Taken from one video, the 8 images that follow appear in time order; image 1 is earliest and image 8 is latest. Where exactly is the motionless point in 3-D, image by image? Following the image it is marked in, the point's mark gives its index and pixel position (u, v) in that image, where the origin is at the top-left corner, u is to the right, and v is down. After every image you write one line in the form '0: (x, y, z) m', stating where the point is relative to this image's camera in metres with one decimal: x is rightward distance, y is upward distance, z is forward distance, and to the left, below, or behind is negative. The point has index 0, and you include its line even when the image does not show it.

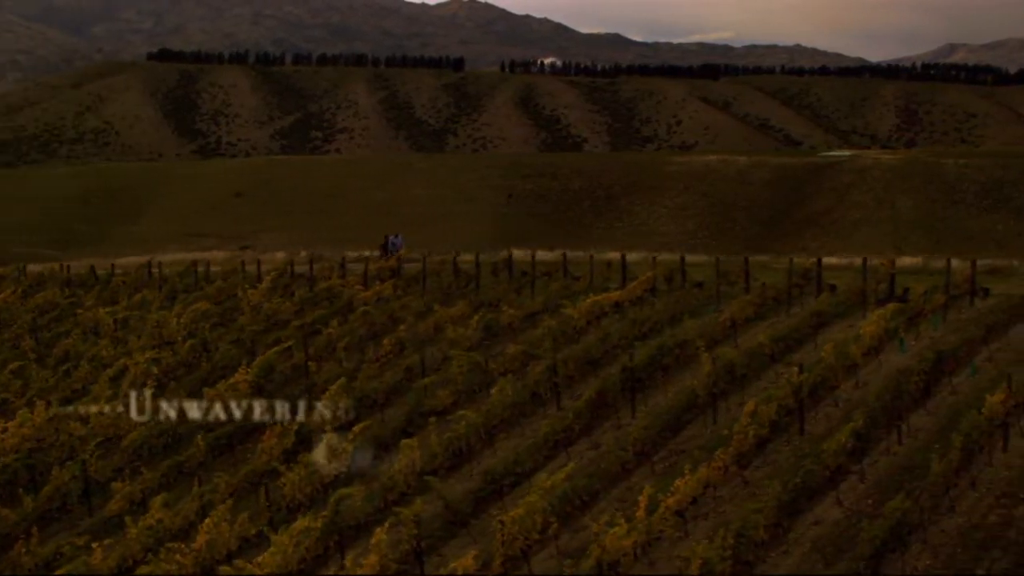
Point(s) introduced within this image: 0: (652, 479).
0: (+1.8, -2.1, +18.6) m
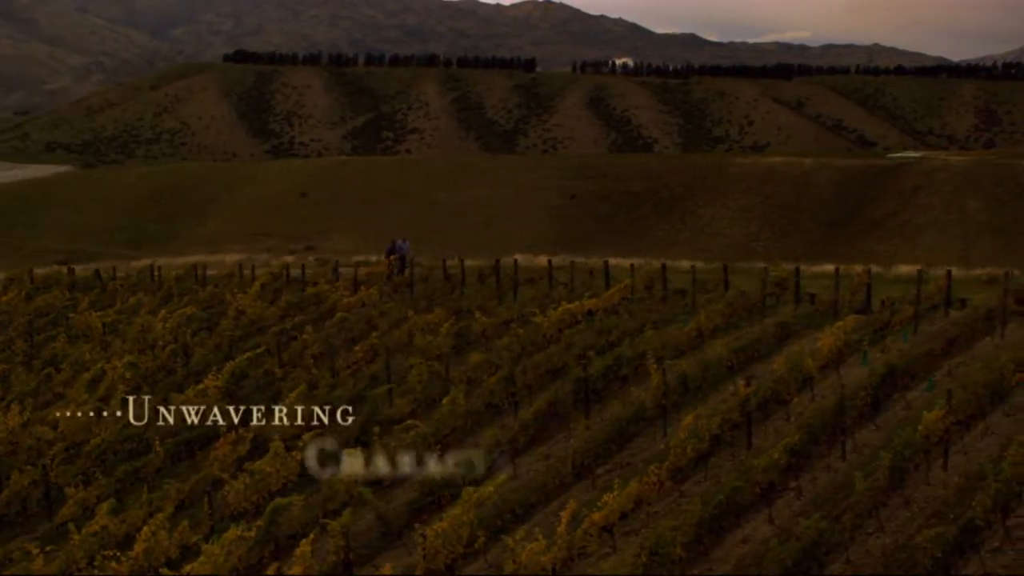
0: (+1.0, -2.2, +18.4) m
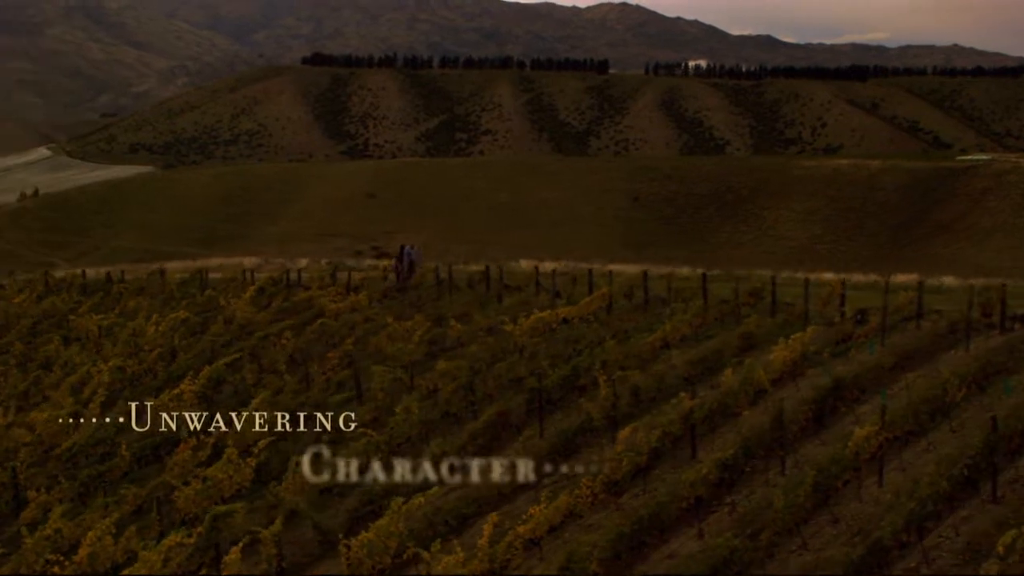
0: (+0.2, -2.4, +18.5) m
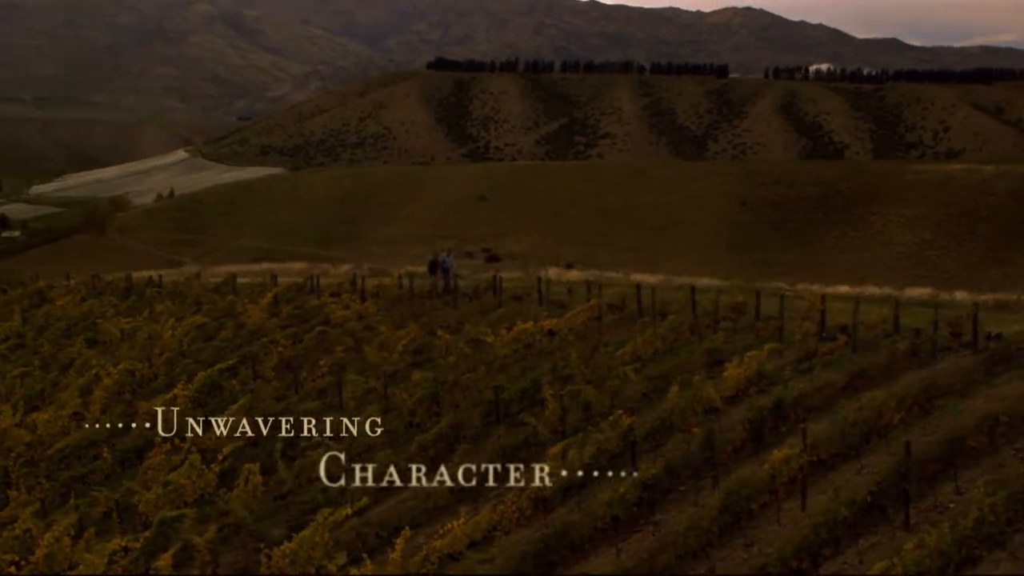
0: (-0.6, -2.5, +18.7) m
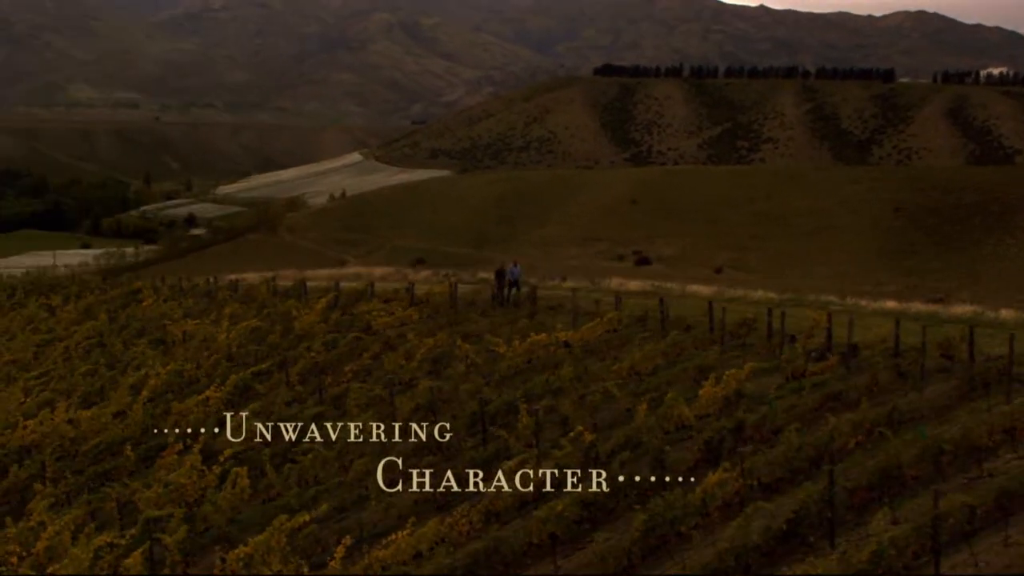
0: (-1.2, -2.7, +19.0) m
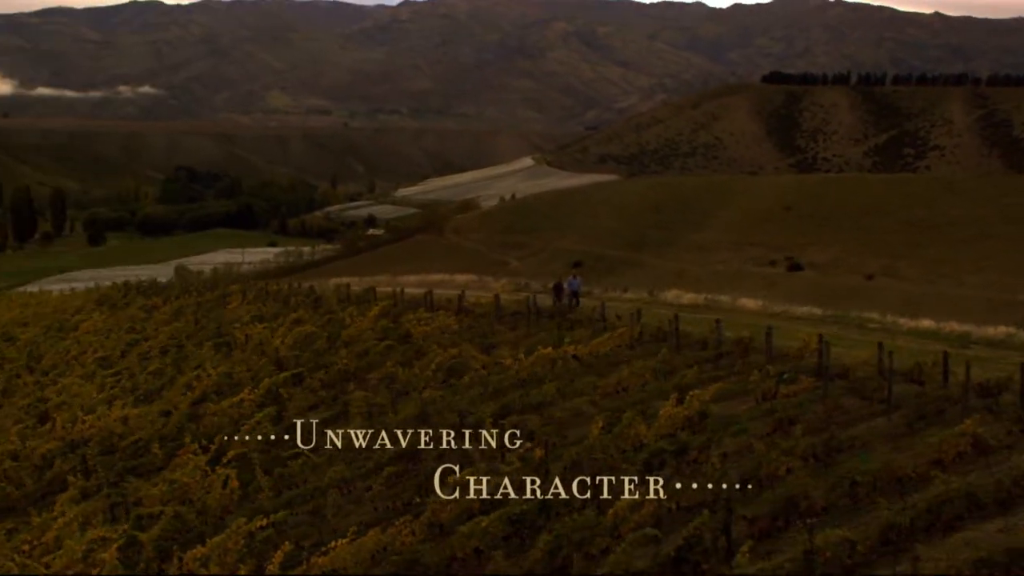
0: (-1.9, -2.9, +19.7) m
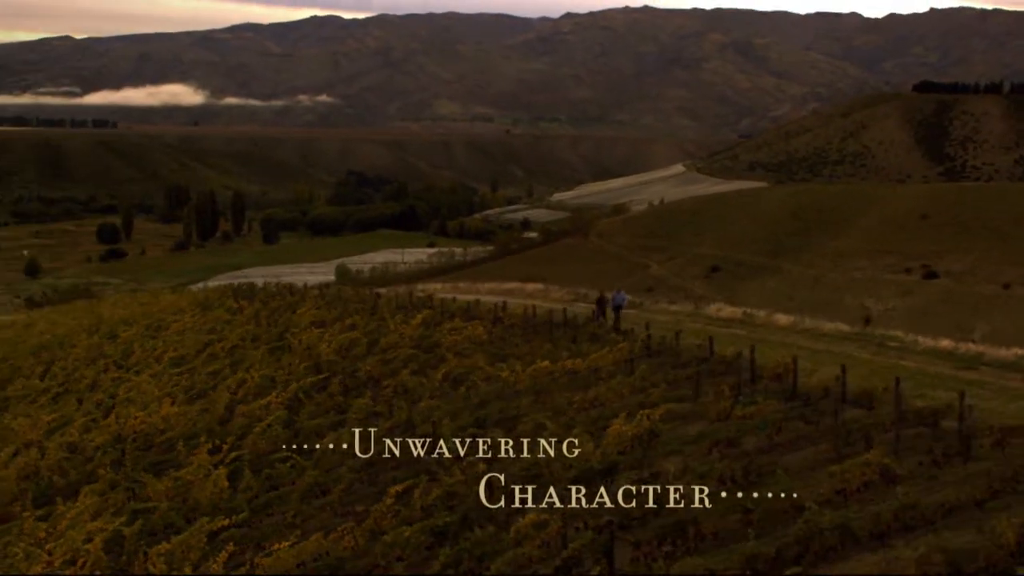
0: (-2.6, -3.0, +20.7) m
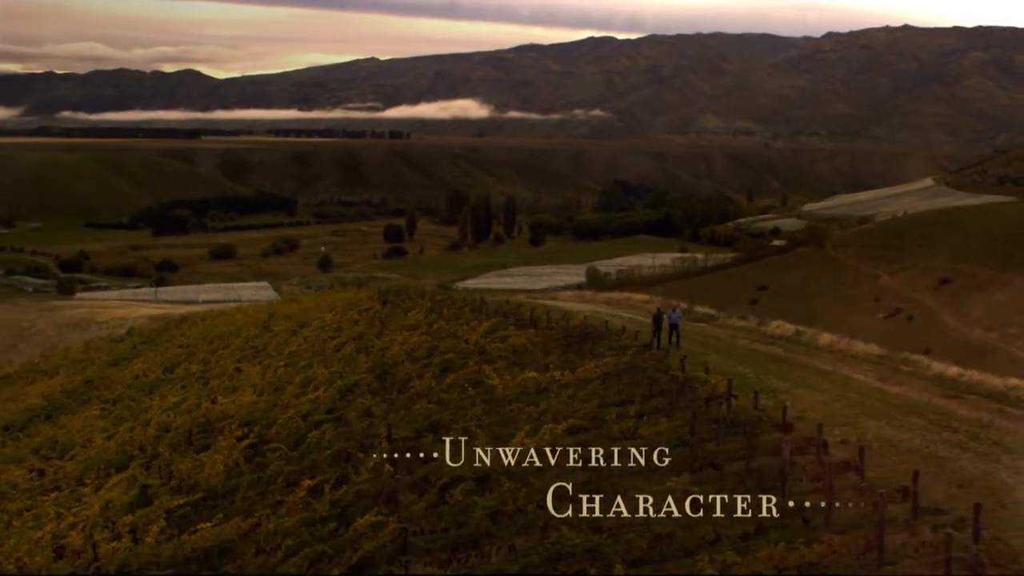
0: (-3.7, -3.1, +23.1) m
